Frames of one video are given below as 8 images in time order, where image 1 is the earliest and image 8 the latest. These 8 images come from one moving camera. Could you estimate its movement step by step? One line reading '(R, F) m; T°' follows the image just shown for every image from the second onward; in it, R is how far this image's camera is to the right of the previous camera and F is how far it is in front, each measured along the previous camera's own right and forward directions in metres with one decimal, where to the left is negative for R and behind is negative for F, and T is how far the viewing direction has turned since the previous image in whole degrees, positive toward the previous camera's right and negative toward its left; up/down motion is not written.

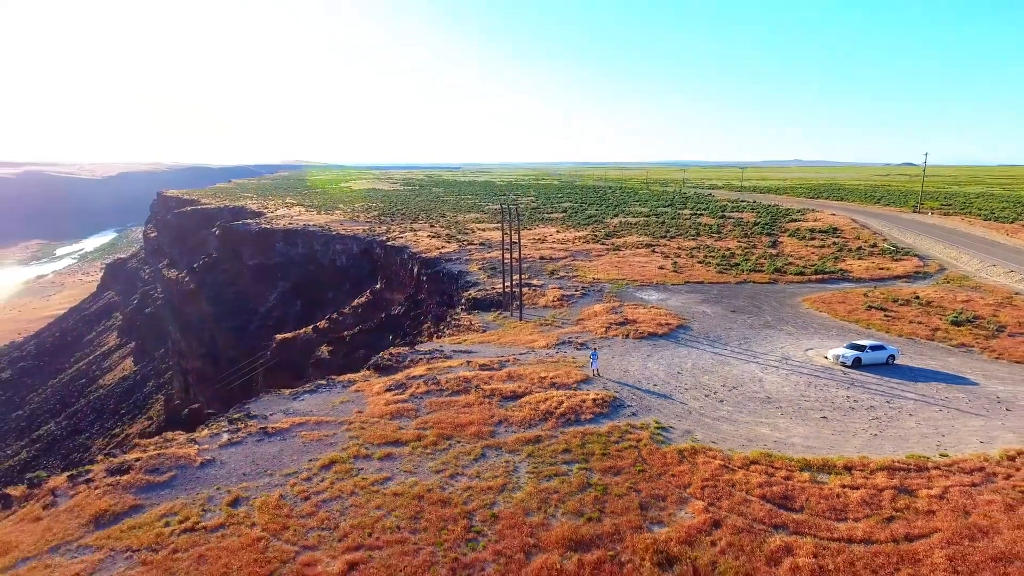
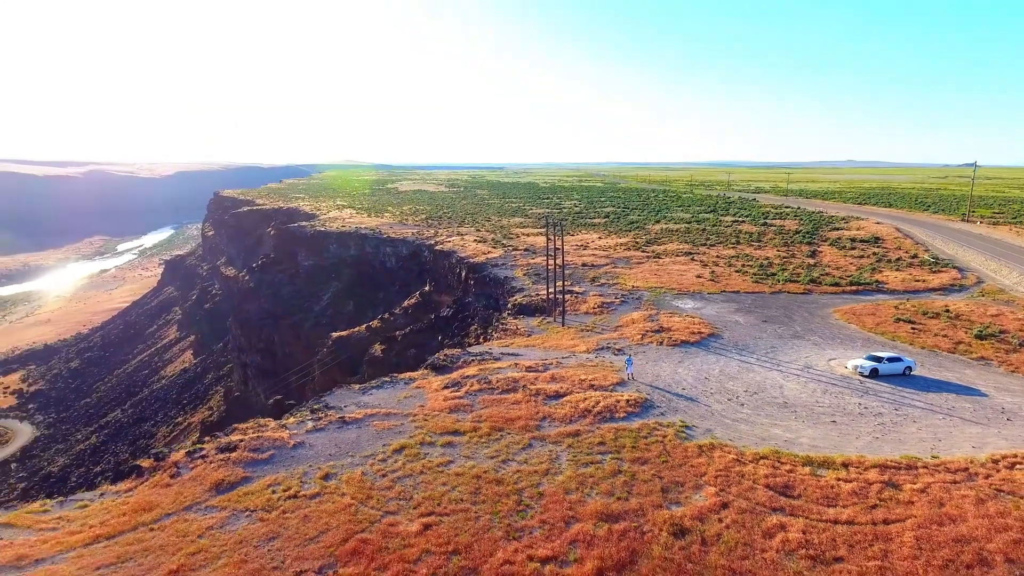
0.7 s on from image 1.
(-0.1, -1.5) m; -4°
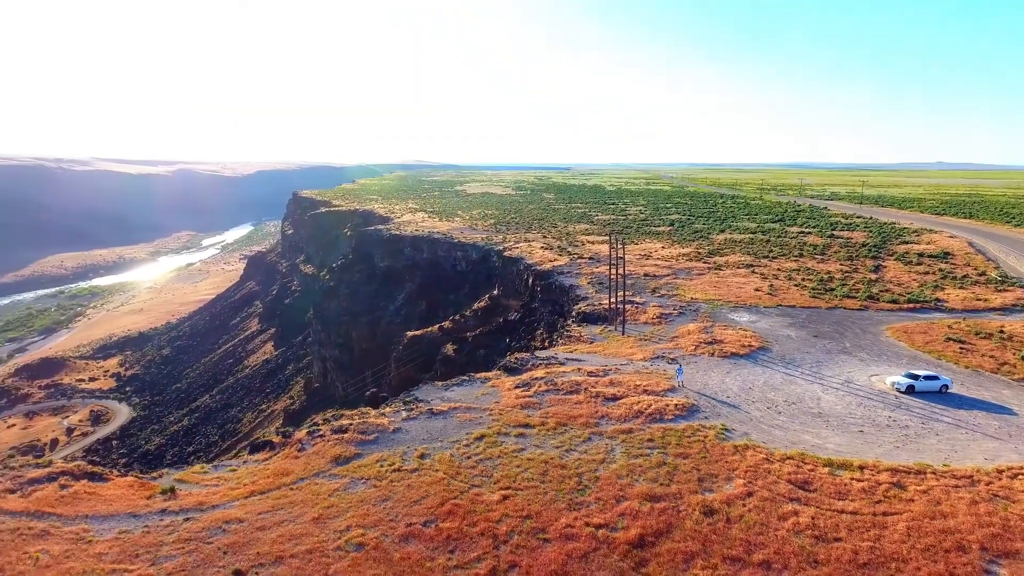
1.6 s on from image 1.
(0.0, -2.0) m; -6°
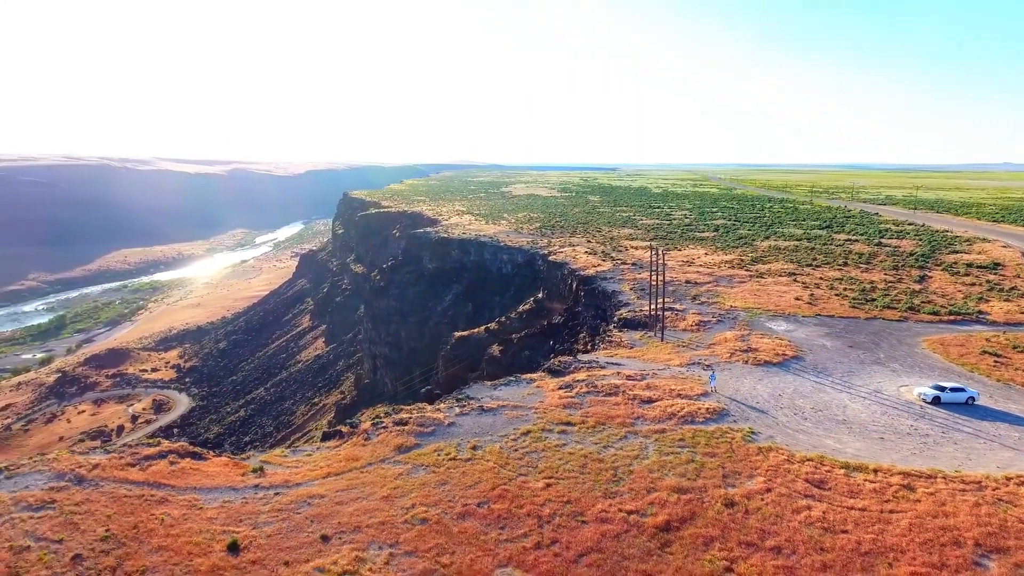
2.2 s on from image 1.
(0.0, -1.4) m; -4°
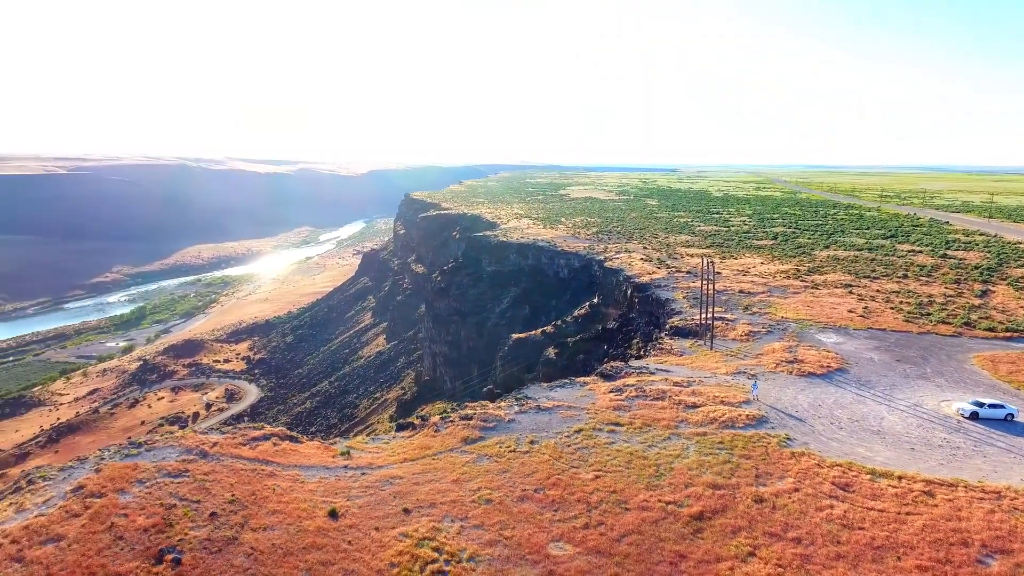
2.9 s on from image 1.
(0.0, -1.6) m; -5°
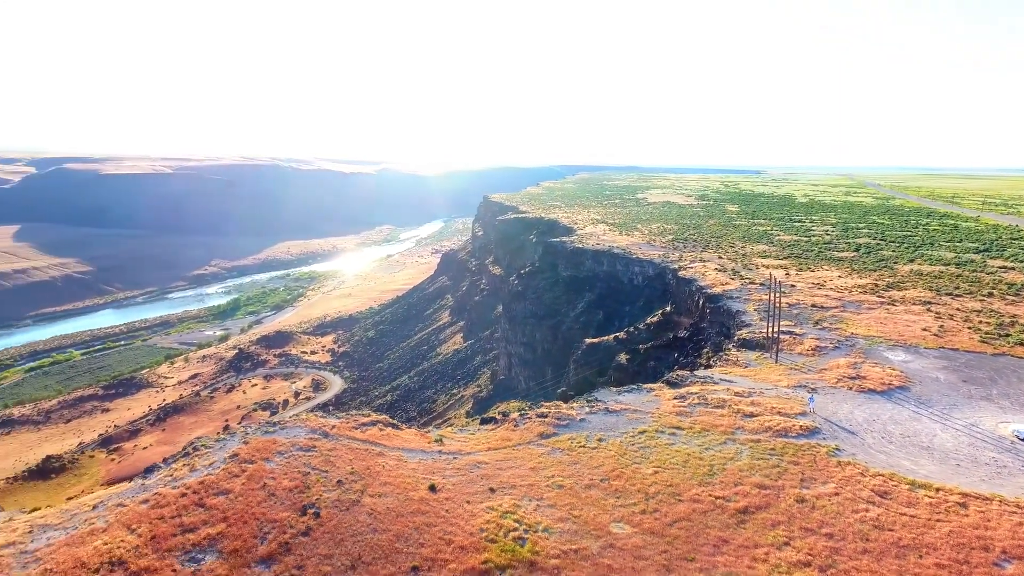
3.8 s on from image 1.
(0.0, -2.1) m; -7°
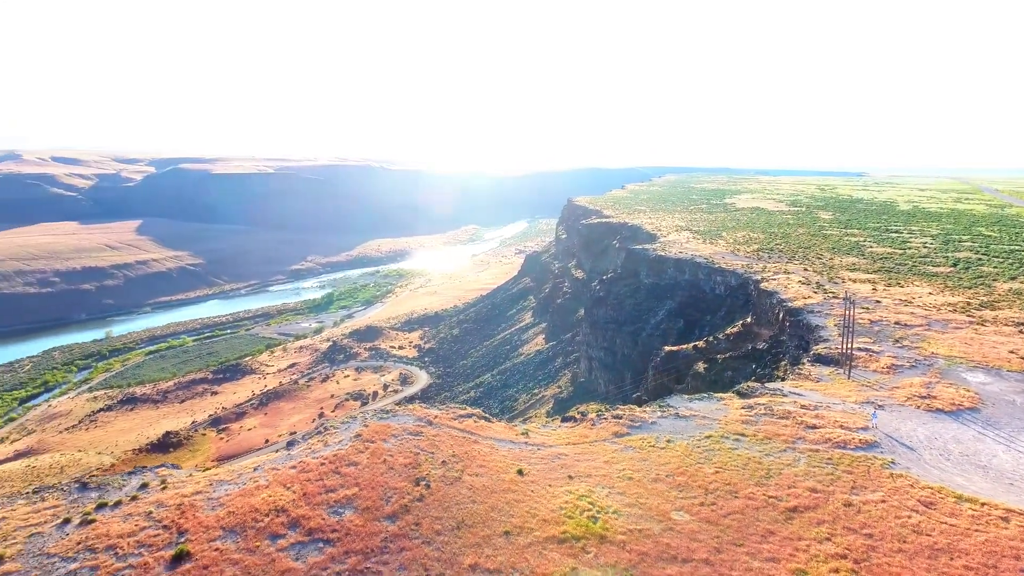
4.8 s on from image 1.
(0.0, -2.4) m; -7°
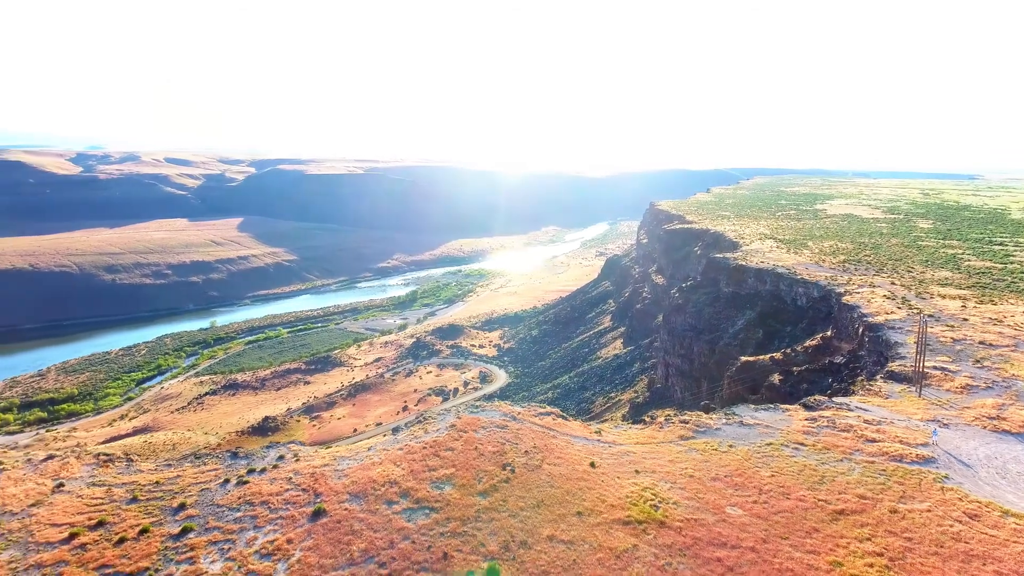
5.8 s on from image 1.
(0.0, -2.4) m; -7°
